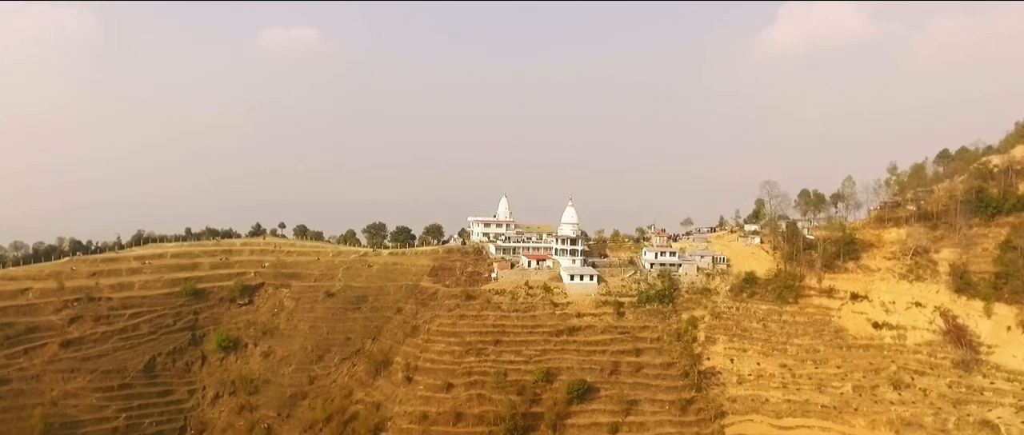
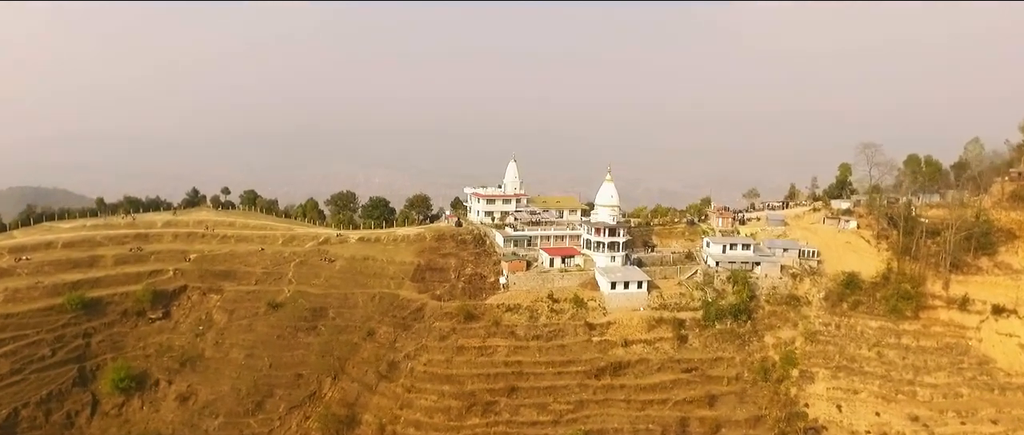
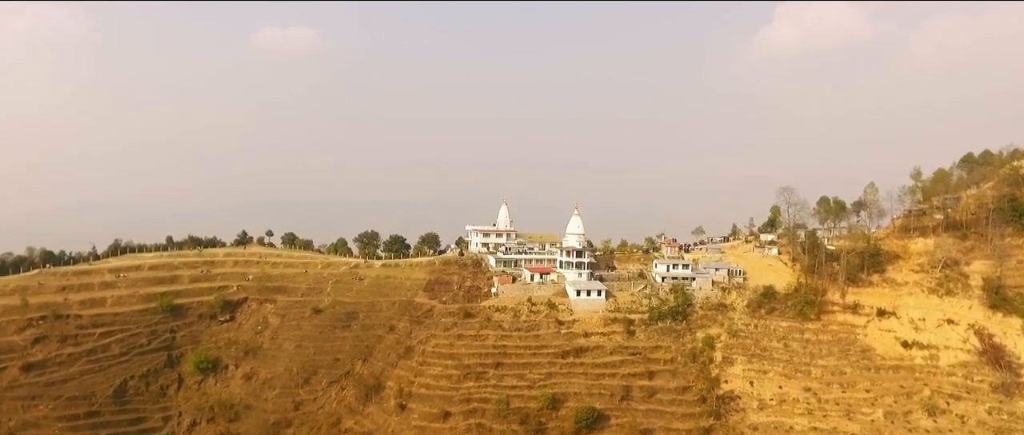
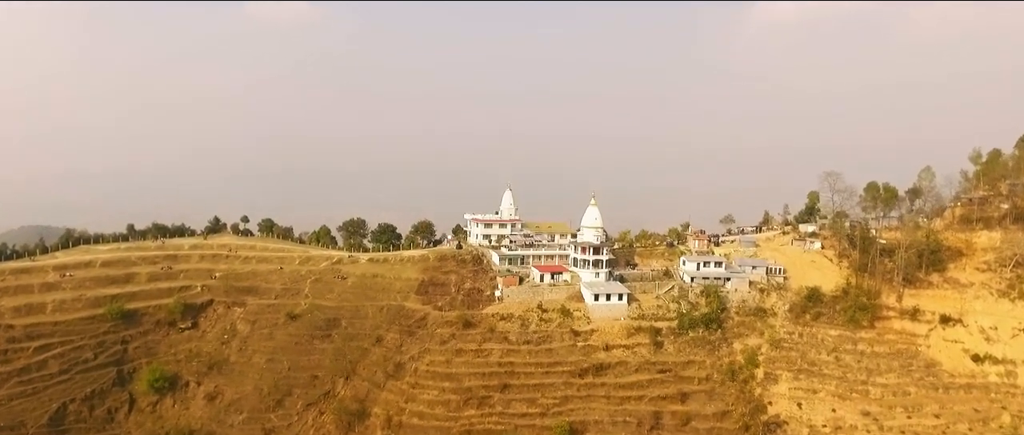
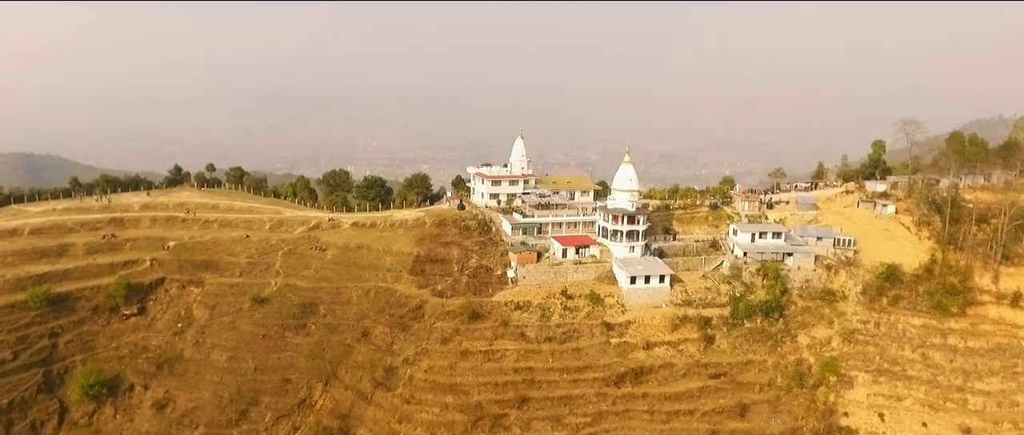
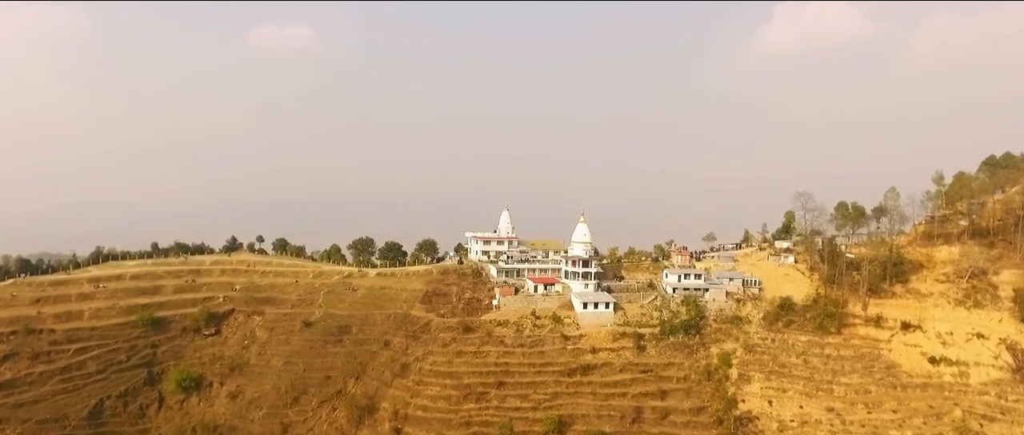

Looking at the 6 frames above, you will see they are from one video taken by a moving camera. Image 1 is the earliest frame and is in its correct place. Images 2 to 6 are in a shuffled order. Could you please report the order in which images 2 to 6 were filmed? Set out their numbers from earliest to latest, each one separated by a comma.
3, 6, 4, 2, 5
